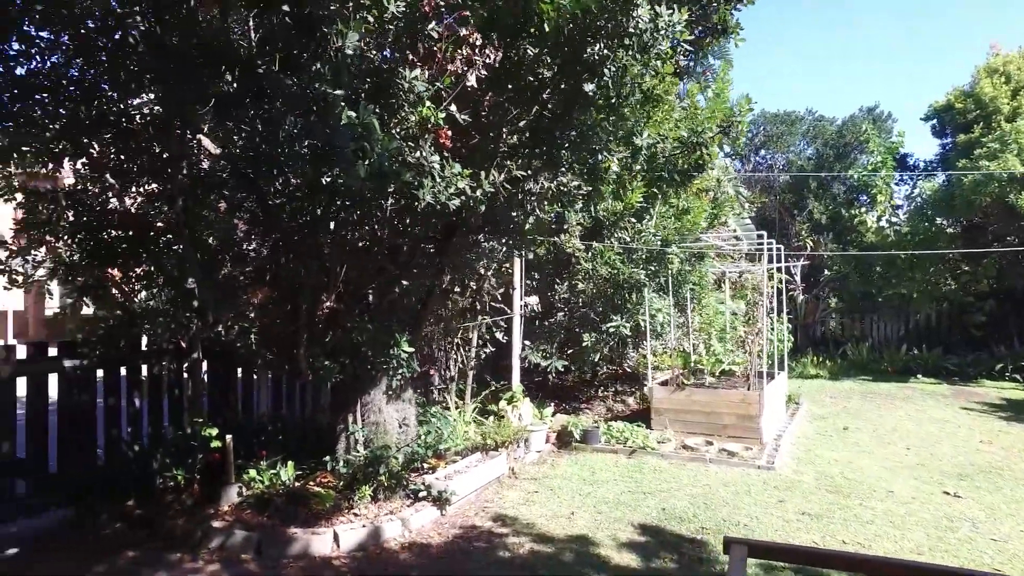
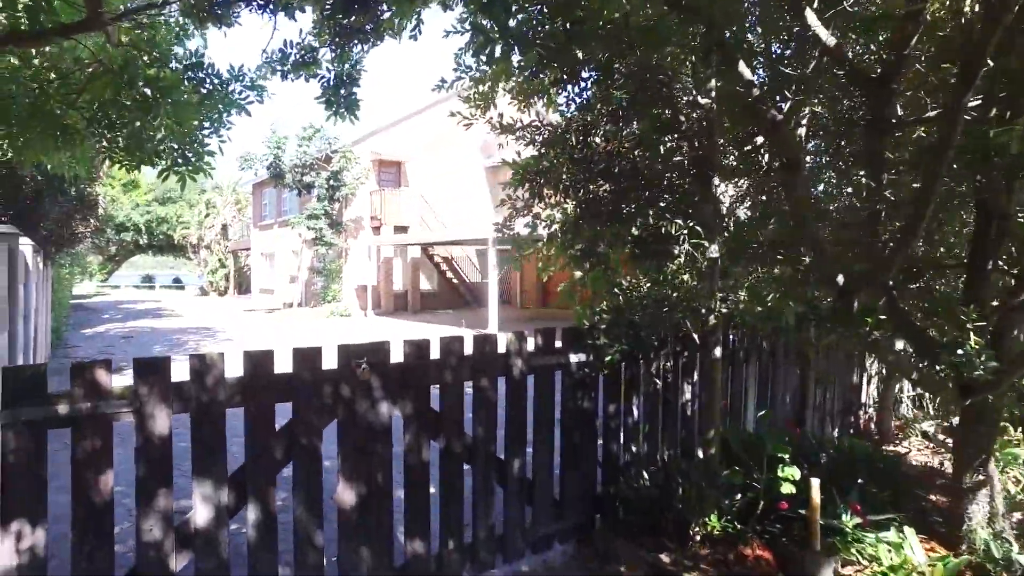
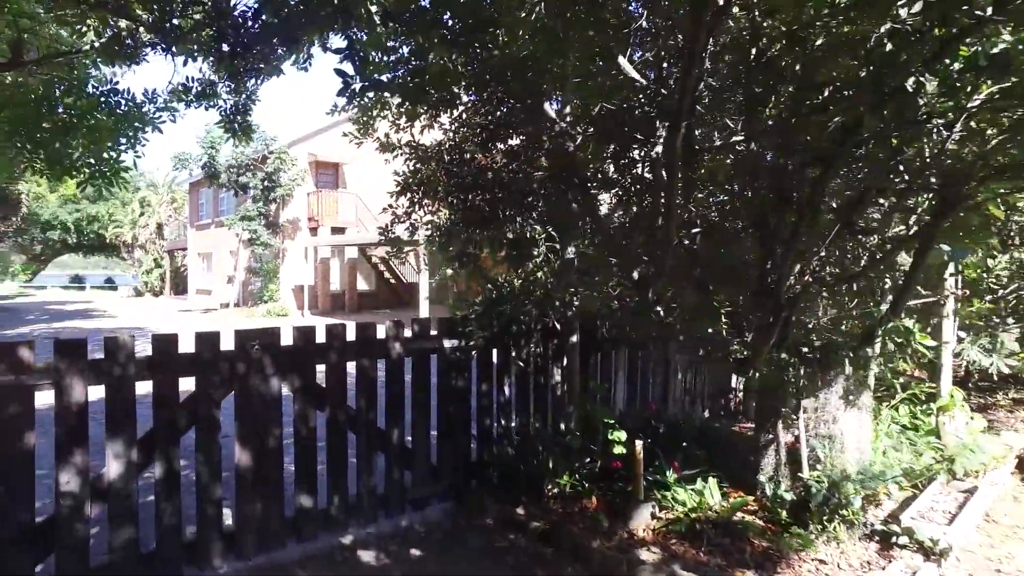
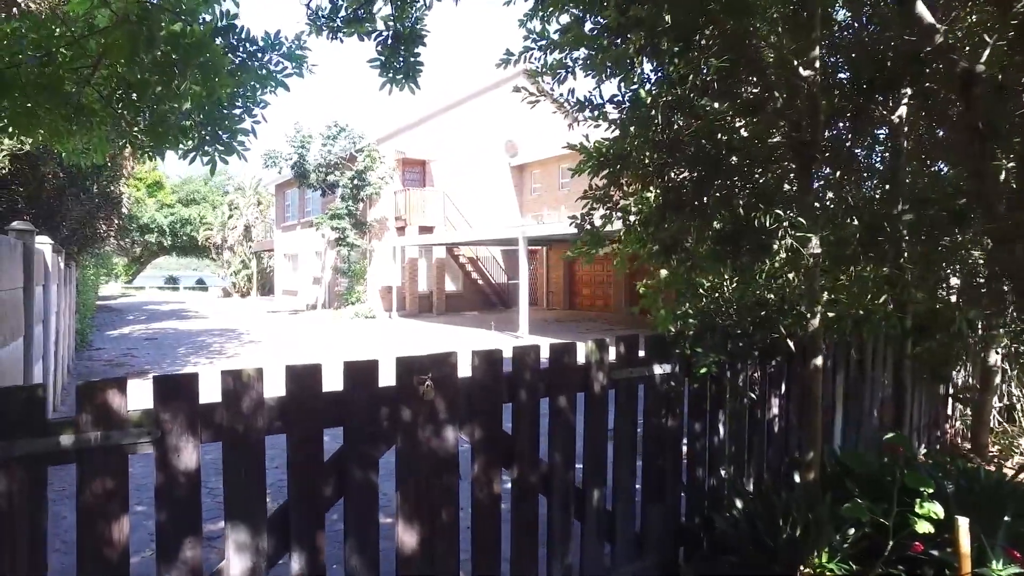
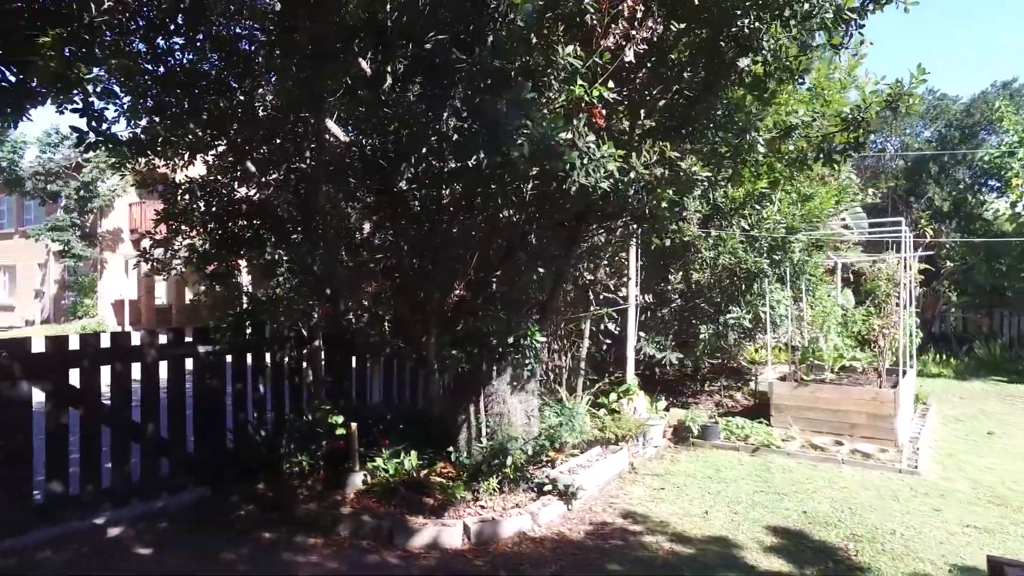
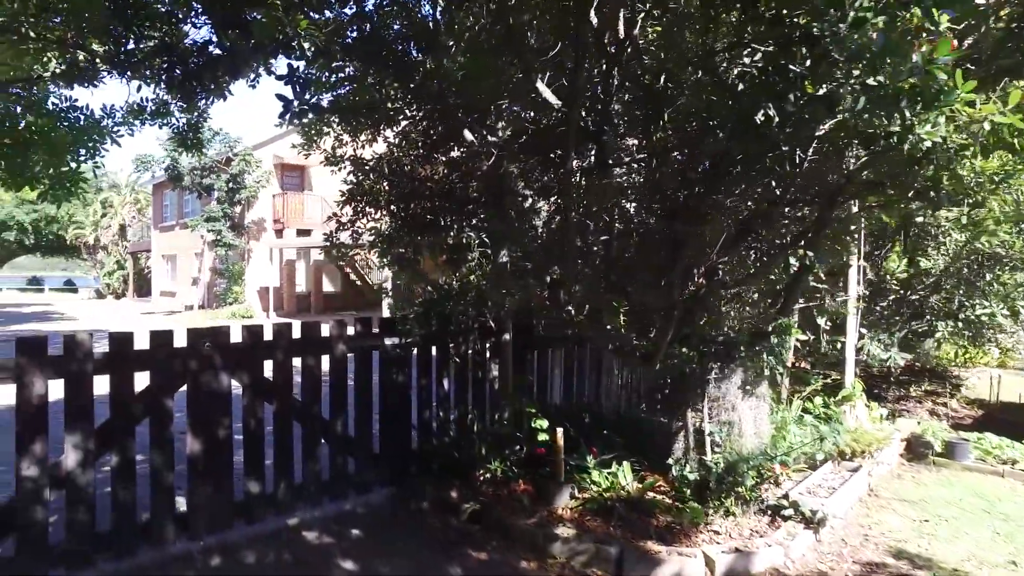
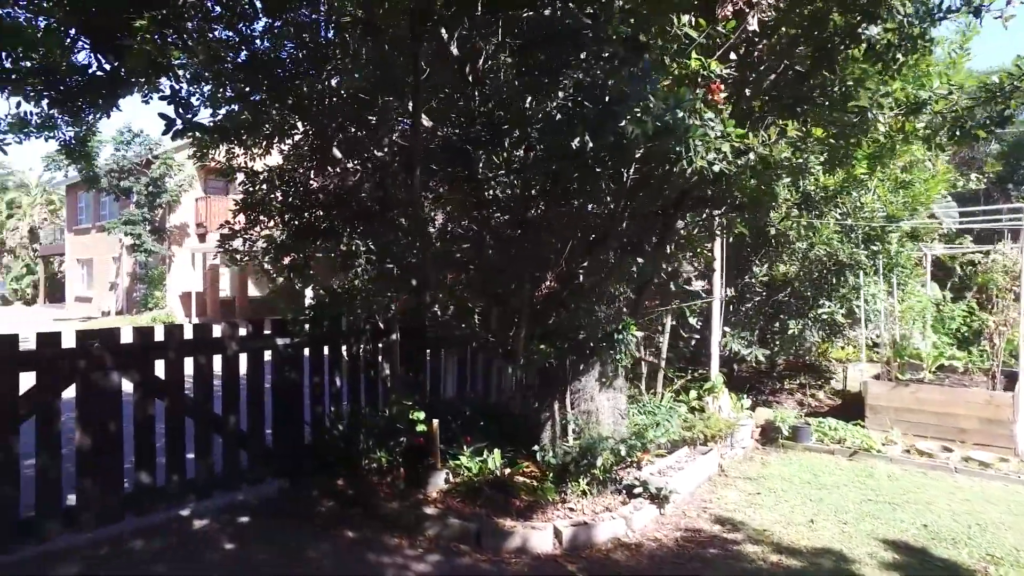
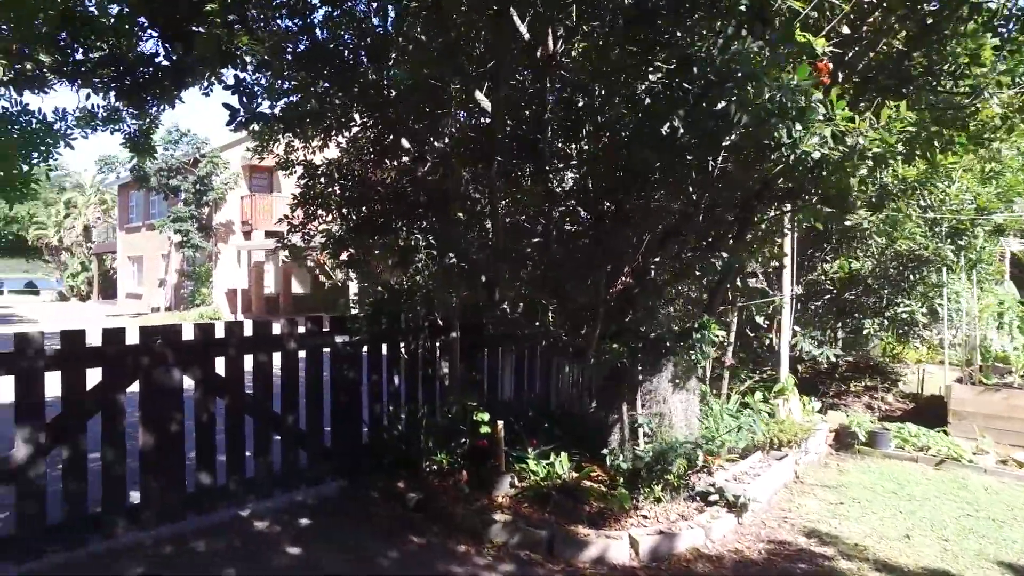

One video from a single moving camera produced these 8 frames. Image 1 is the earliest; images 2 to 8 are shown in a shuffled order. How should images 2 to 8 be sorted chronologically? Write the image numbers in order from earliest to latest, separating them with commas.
5, 7, 8, 6, 3, 2, 4
